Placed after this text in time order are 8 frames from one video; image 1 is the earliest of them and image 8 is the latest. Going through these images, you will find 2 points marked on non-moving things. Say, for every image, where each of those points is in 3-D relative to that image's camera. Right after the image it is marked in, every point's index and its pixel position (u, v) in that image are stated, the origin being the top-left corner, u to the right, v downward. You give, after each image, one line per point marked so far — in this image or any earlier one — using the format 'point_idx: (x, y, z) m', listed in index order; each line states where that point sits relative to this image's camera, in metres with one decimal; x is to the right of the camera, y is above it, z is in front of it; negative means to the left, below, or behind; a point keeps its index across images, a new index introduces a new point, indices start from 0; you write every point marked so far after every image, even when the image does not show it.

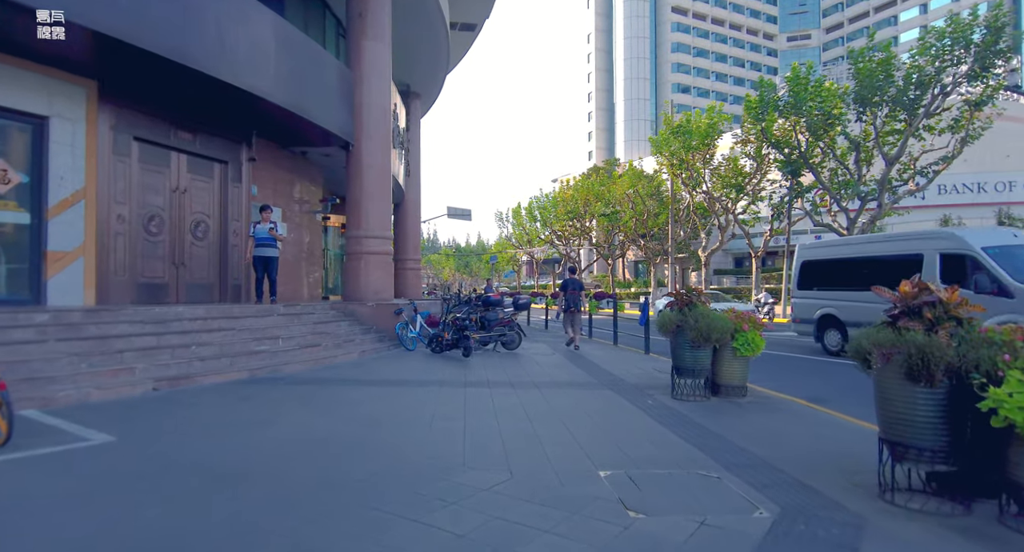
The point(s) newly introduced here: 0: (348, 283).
0: (-4.4, -0.2, +13.8) m
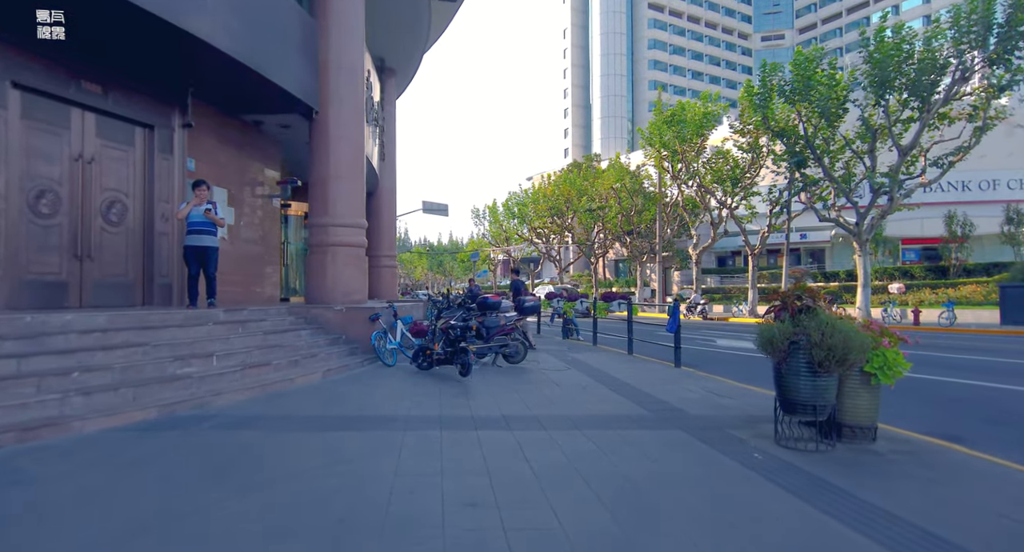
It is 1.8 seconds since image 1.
0: (-4.4, -0.1, +11.3) m
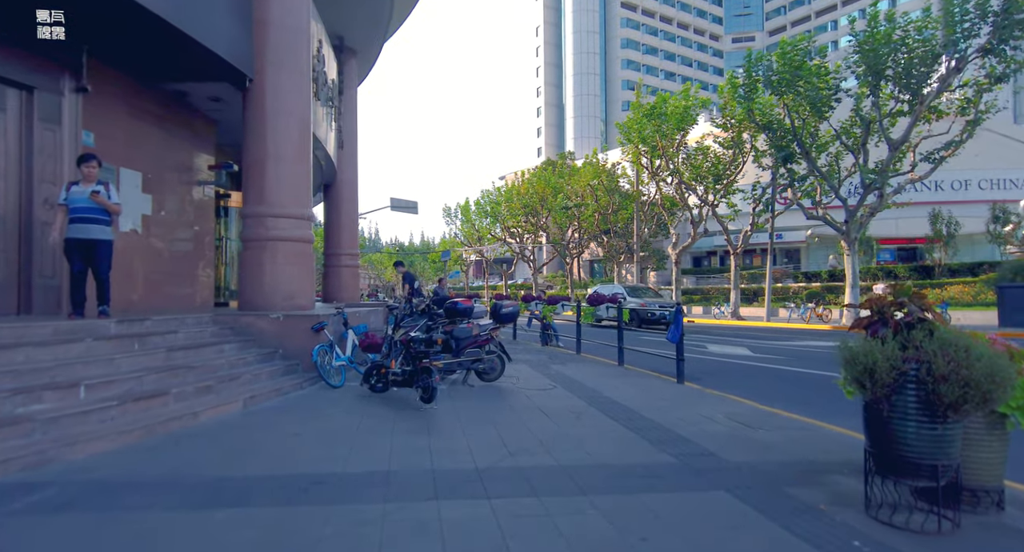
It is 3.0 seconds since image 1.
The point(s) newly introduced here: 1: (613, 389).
0: (-4.9, -0.2, +9.4) m
1: (+1.6, -1.8, +8.2) m
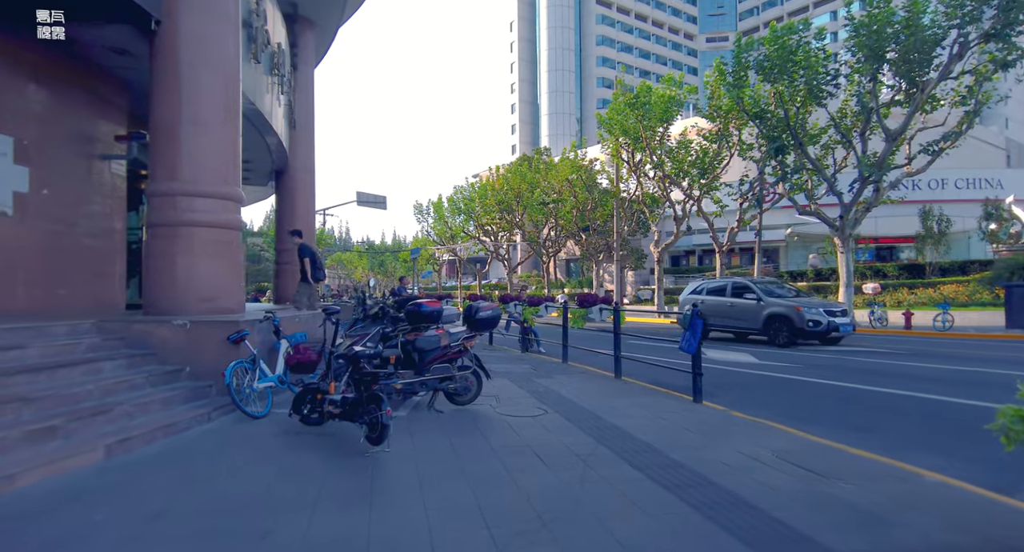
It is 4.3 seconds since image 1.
0: (-5.2, -0.1, +7.4) m
1: (+1.4, -1.7, +6.5) m
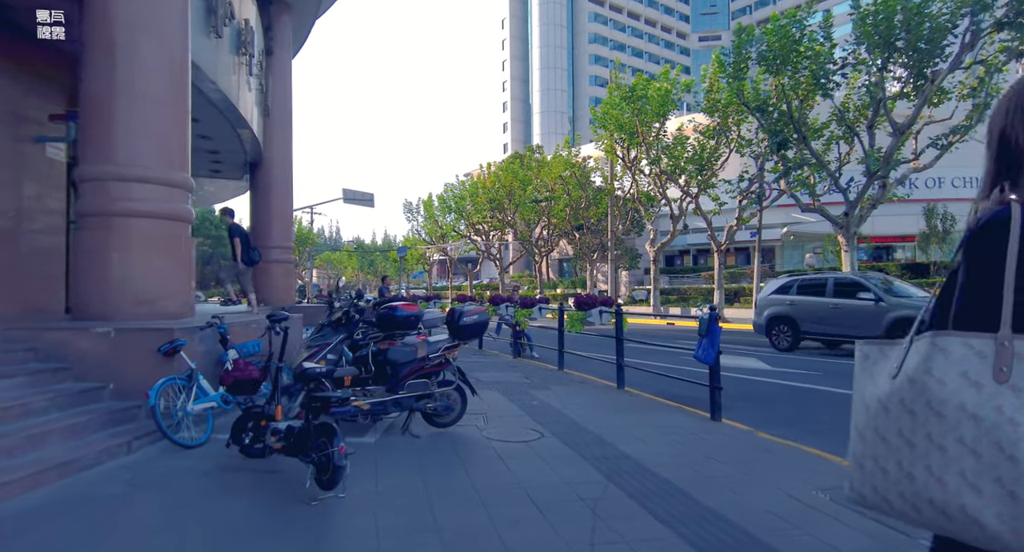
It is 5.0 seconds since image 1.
0: (-5.3, -0.1, +6.3) m
1: (+1.3, -1.7, +5.5) m
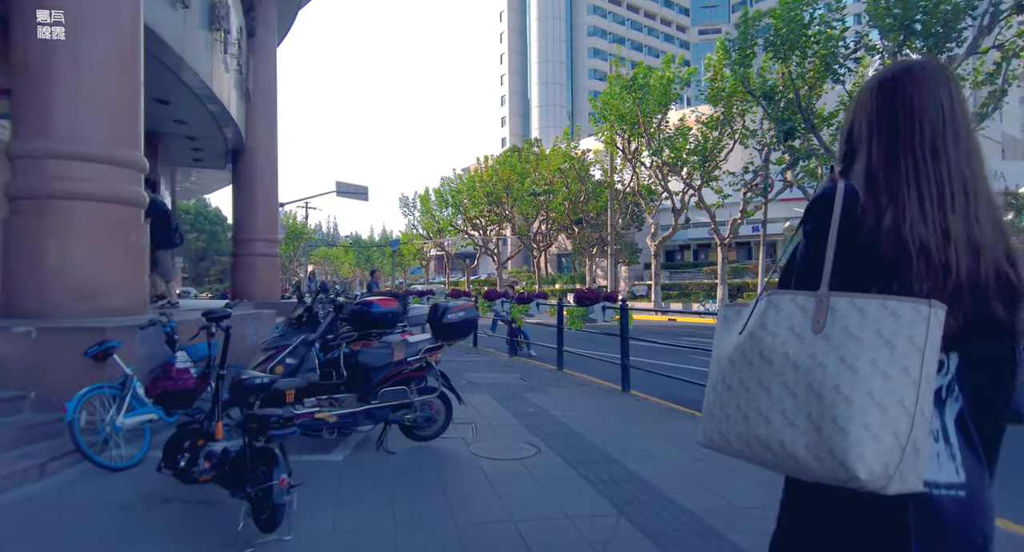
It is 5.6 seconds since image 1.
0: (-5.4, 0.0, +5.5) m
1: (+1.2, -1.6, +4.8) m
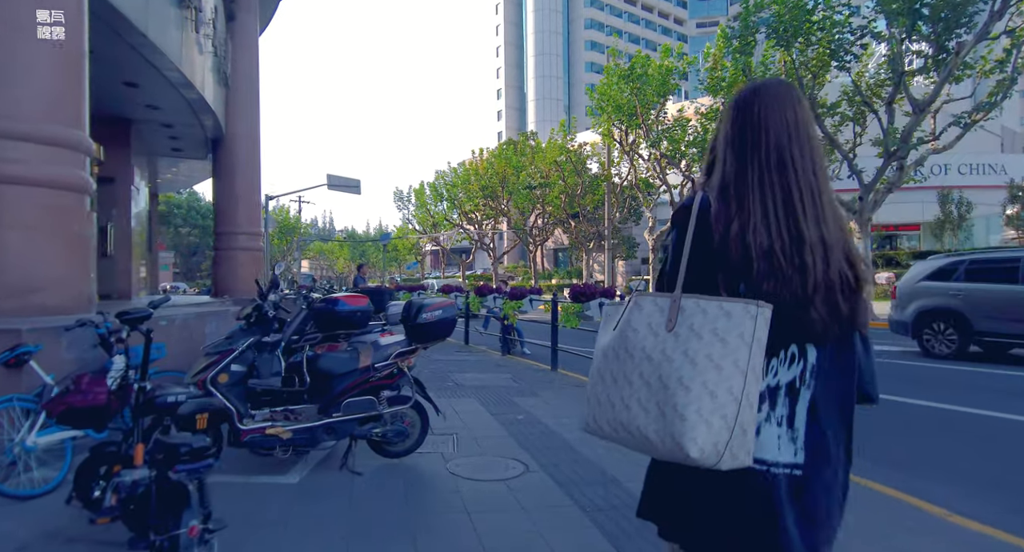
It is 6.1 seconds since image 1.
0: (-5.5, +0.1, +4.9) m
1: (+1.1, -1.6, +4.2) m
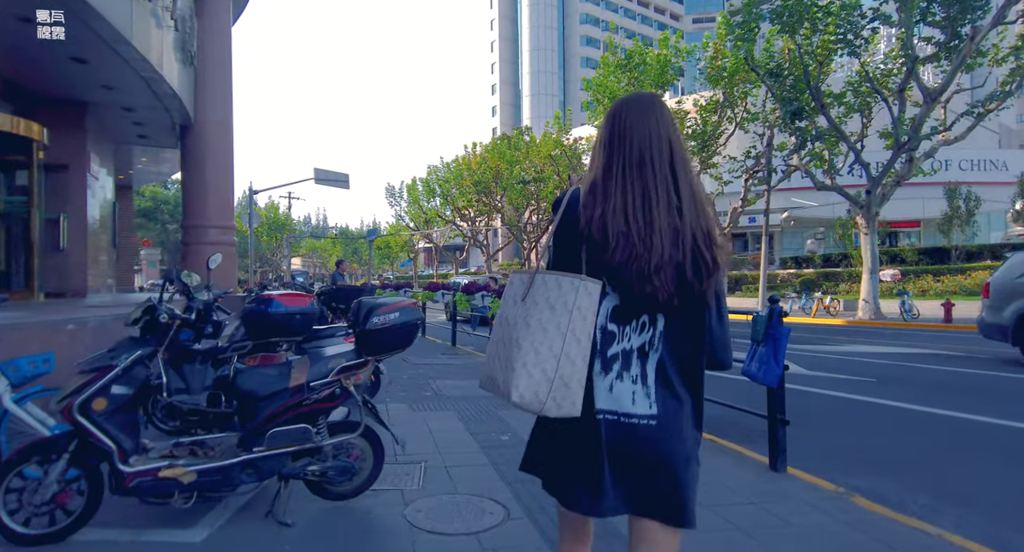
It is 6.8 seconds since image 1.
0: (-5.7, +0.1, +4.0) m
1: (+0.9, -1.5, +3.3) m
